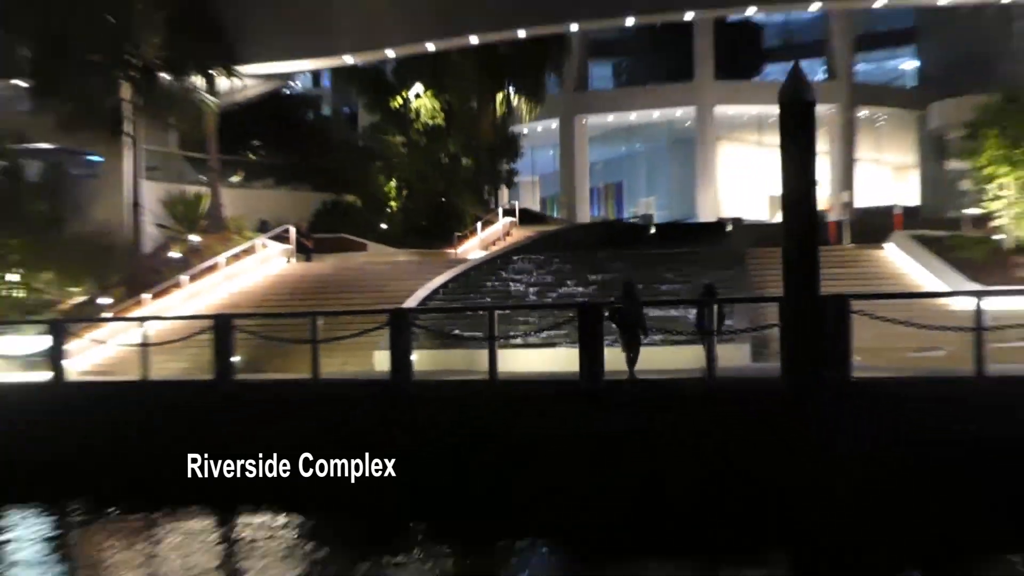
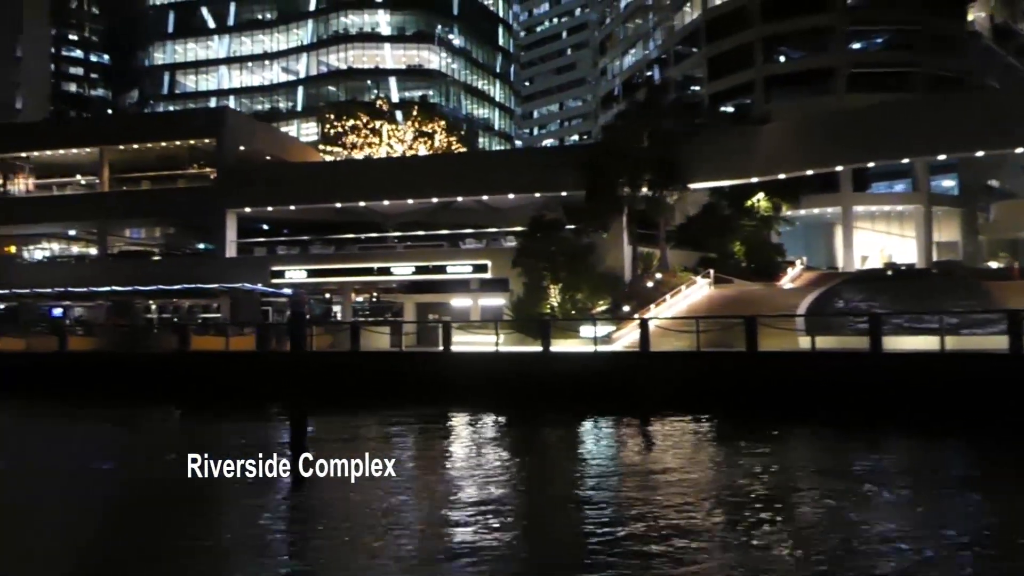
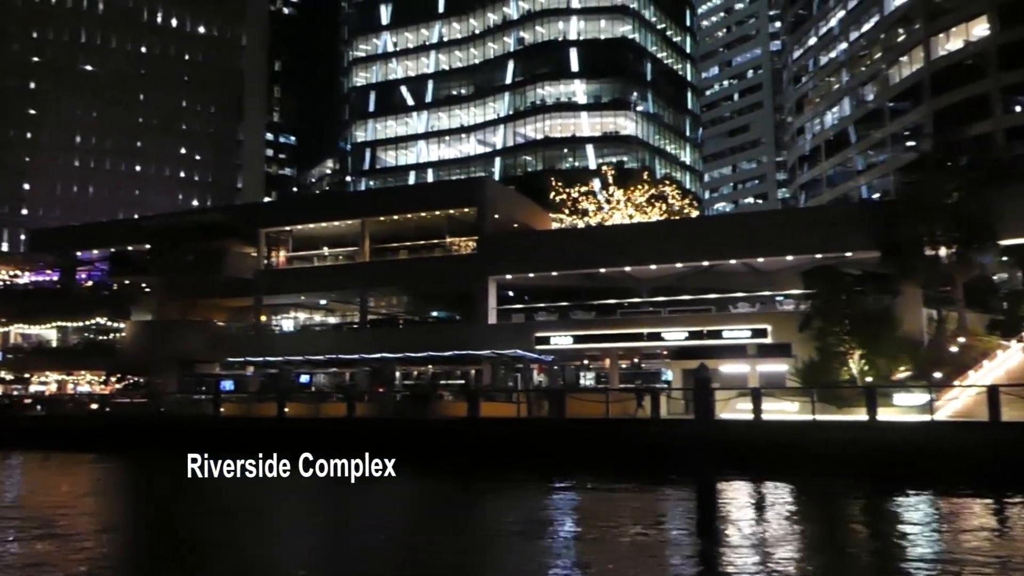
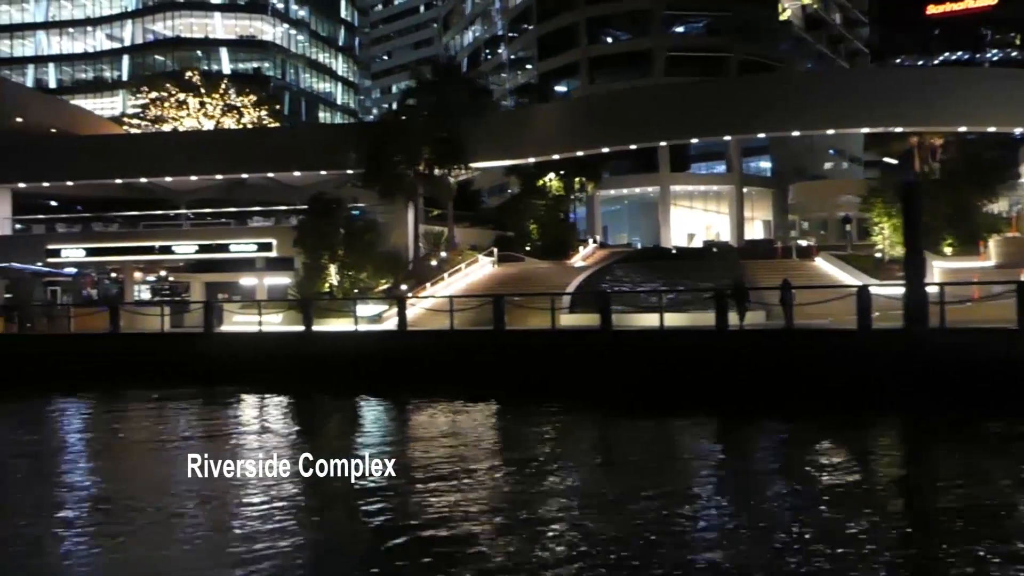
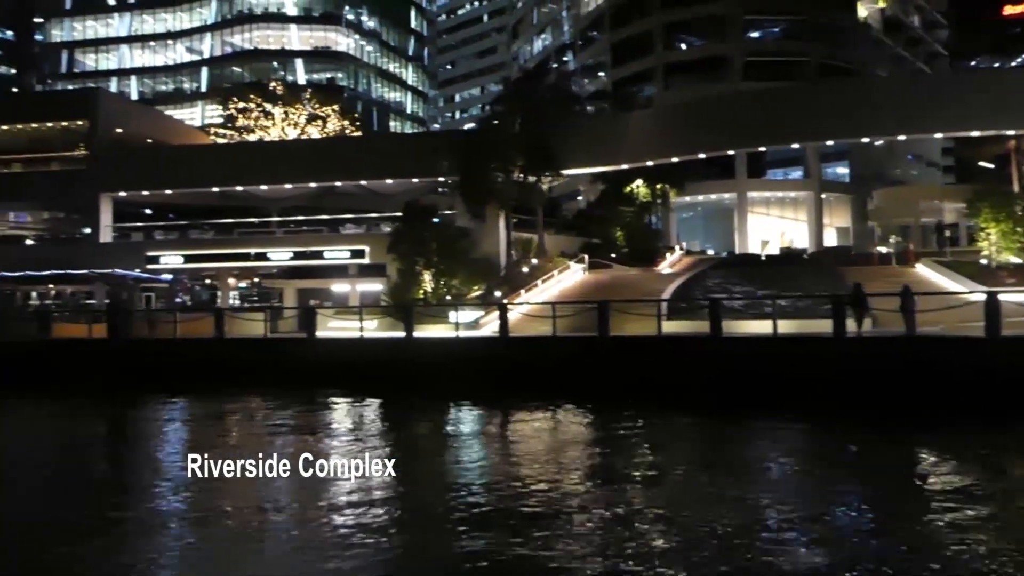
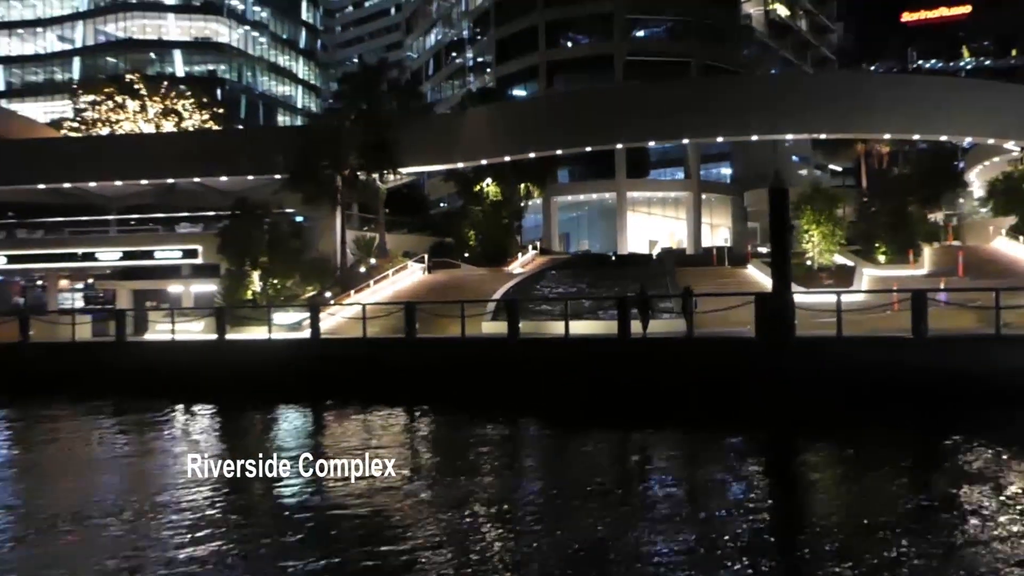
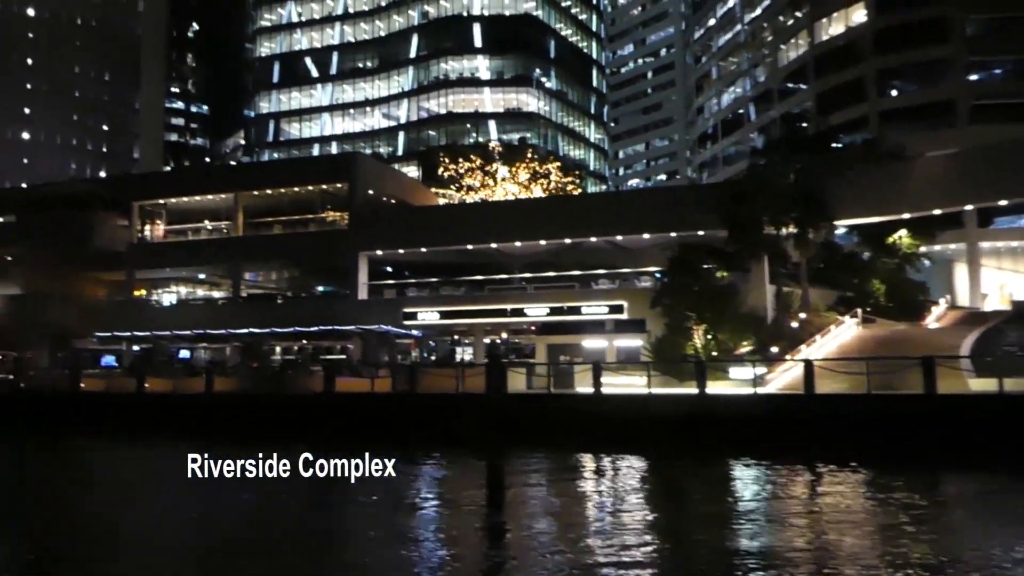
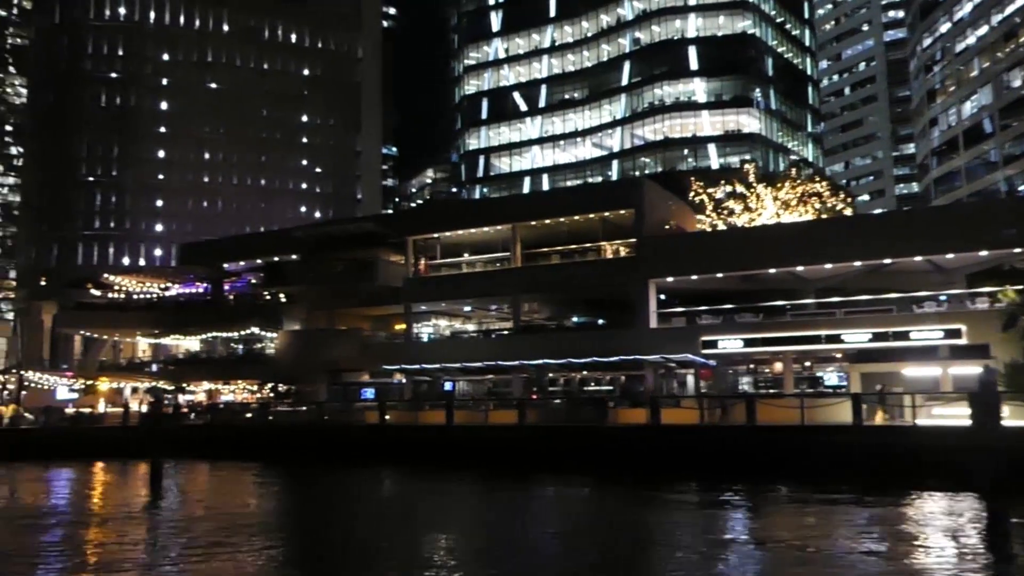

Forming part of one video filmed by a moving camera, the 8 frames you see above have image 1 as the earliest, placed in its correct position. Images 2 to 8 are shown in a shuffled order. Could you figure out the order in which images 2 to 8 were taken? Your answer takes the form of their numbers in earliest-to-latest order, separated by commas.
6, 4, 5, 2, 7, 3, 8
